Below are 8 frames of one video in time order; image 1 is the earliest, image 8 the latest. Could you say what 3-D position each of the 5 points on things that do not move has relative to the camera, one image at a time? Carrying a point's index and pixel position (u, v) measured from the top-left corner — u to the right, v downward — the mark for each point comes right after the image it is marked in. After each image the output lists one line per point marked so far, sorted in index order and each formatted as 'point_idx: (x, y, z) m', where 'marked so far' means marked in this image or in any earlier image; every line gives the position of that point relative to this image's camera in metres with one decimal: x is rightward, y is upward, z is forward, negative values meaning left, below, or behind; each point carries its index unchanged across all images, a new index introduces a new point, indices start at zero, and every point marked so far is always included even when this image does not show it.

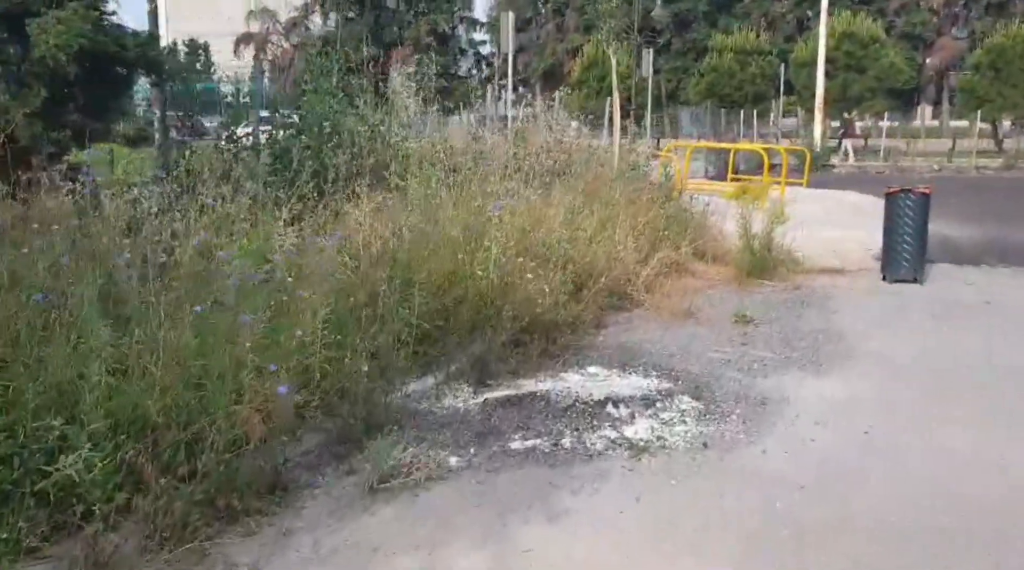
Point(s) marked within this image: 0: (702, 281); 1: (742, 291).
0: (+1.7, 0.0, +9.3) m
1: (+1.9, -0.1, +9.0) m
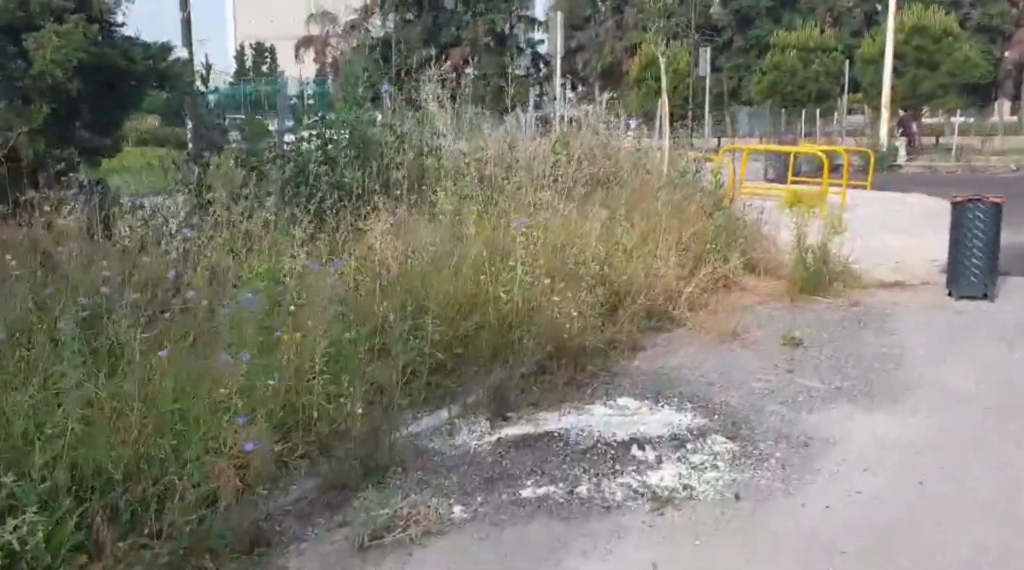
0: (+2.0, -0.1, +8.8) m
1: (+2.2, -0.2, +8.5) m
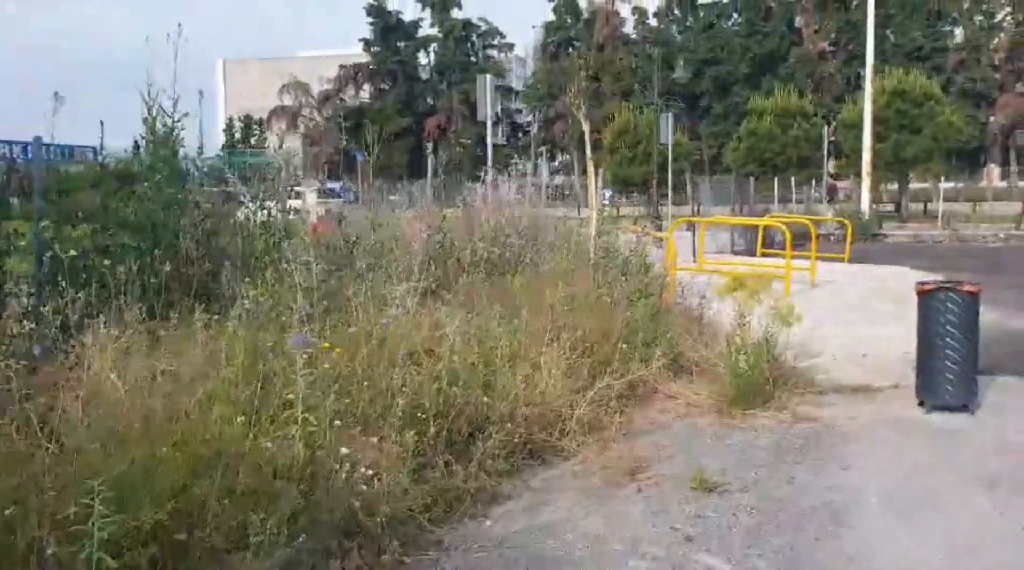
0: (+1.1, -0.9, +7.1) m
1: (+1.3, -0.9, +6.8) m
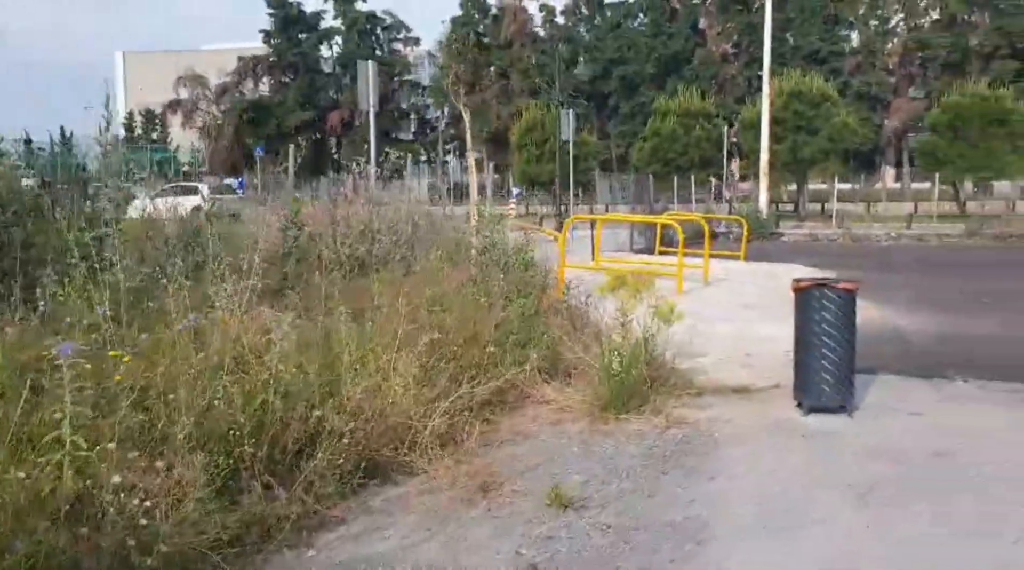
0: (+0.2, -0.9, +6.7) m
1: (+0.4, -0.9, +6.4) m
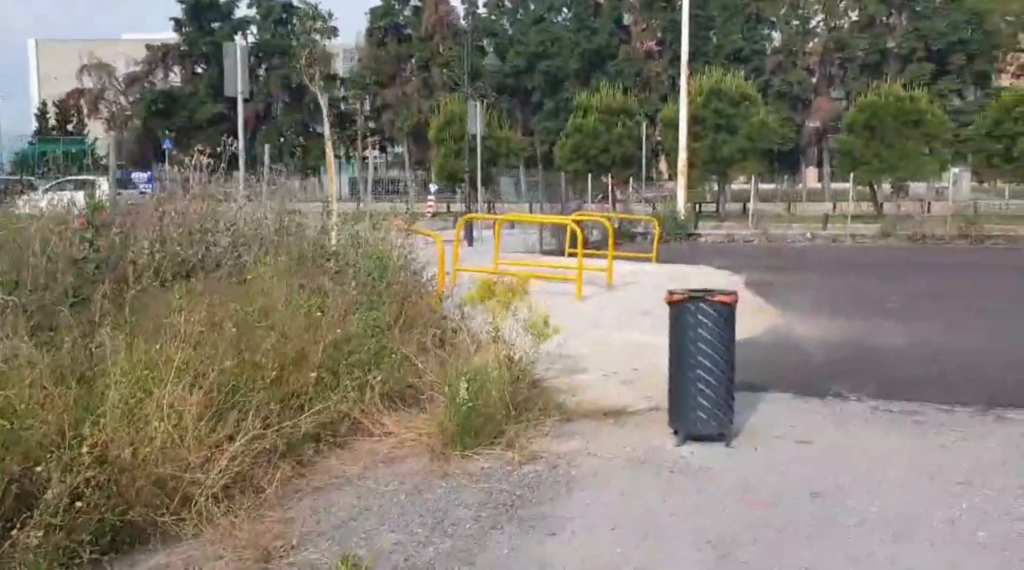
0: (-0.8, -1.0, +5.7) m
1: (-0.5, -1.0, +5.4) m
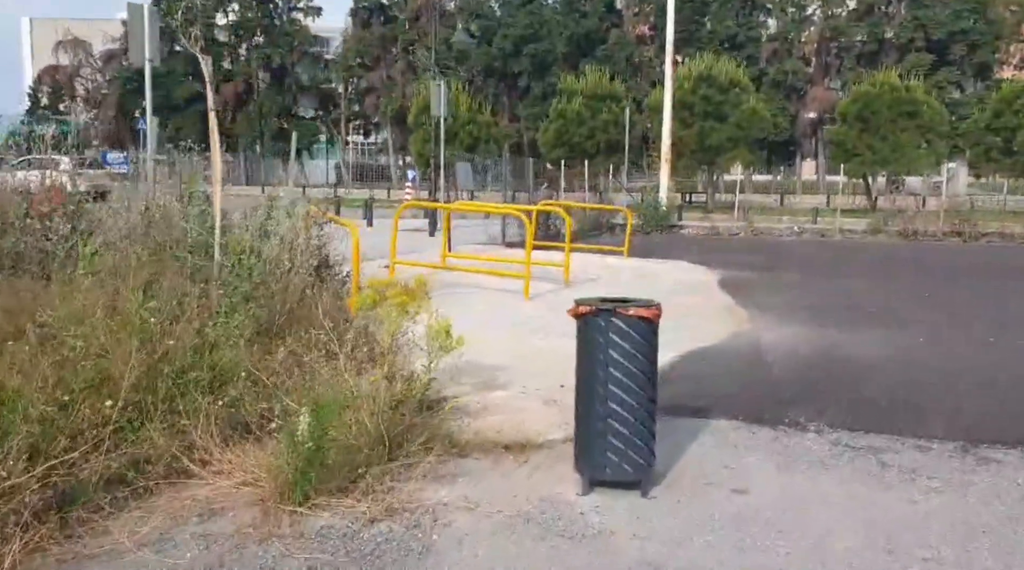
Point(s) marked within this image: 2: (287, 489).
0: (-1.4, -1.0, +4.5) m
1: (-1.2, -1.1, +4.2) m
2: (-1.0, -0.9, +4.8) m
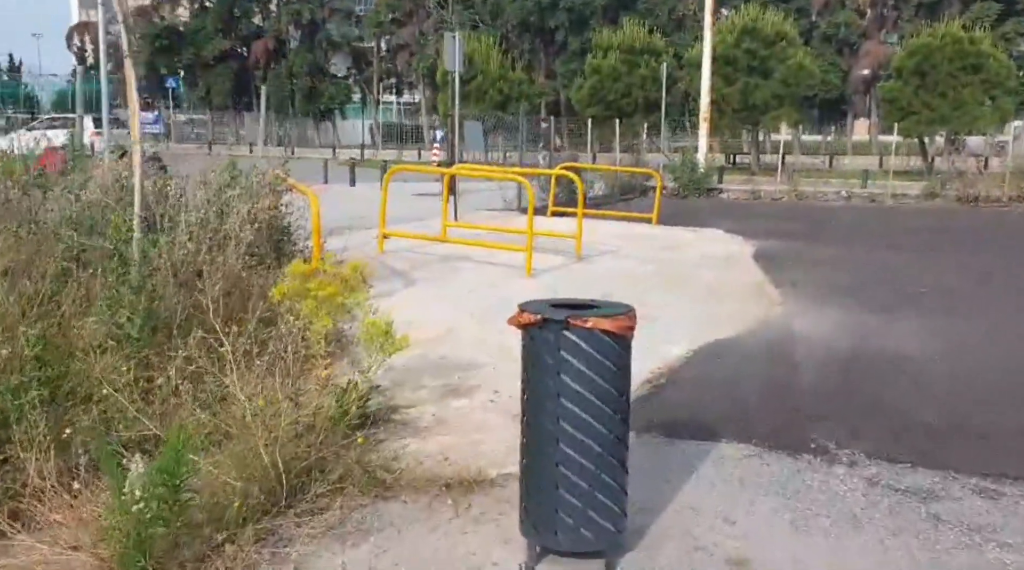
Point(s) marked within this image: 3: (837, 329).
0: (-1.8, -1.0, +3.3) m
1: (-1.5, -1.1, +2.9) m
2: (-1.3, -0.9, +3.5) m
3: (+2.7, -0.4, +8.5) m
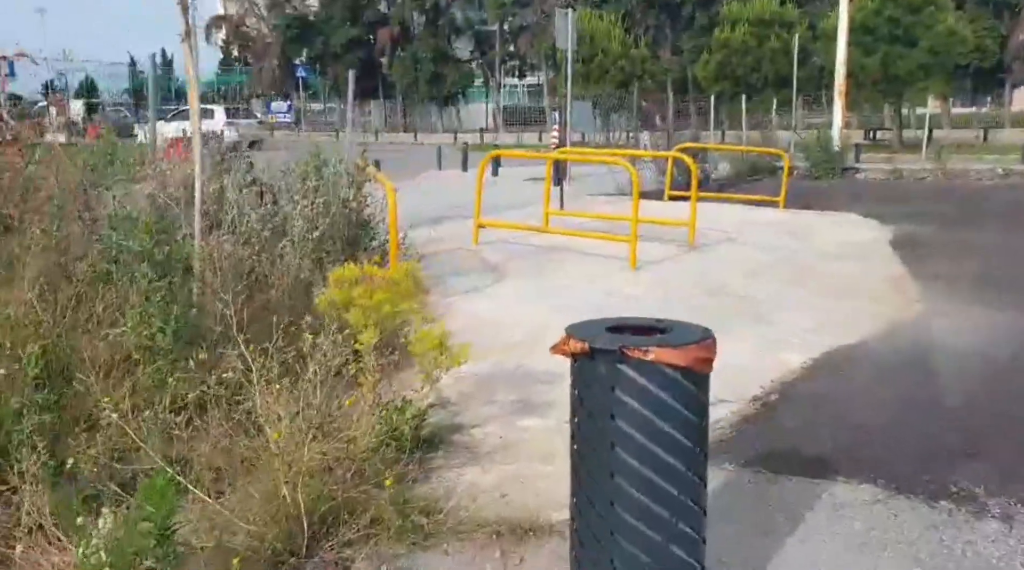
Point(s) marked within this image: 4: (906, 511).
0: (-1.7, -1.1, +2.7) m
1: (-1.5, -1.2, +2.4) m
2: (-1.2, -1.0, +2.9) m
3: (+3.4, -0.3, +7.4) m
4: (+1.6, -0.9, +4.1) m
